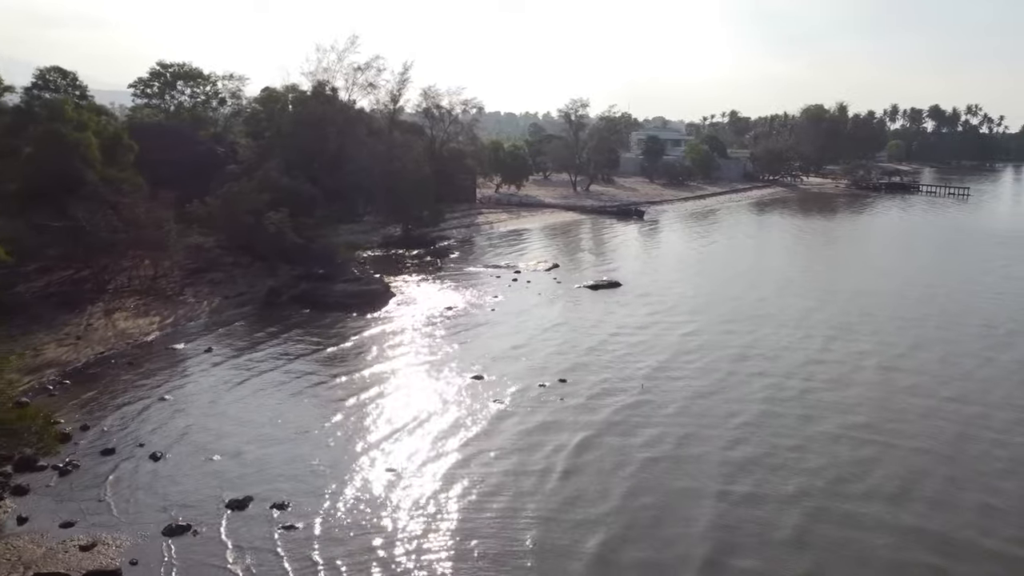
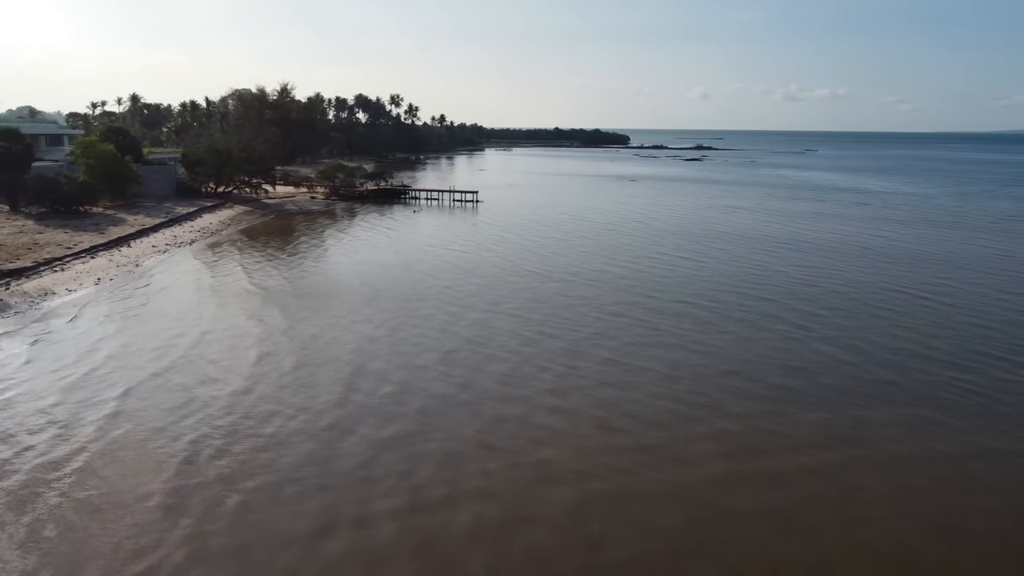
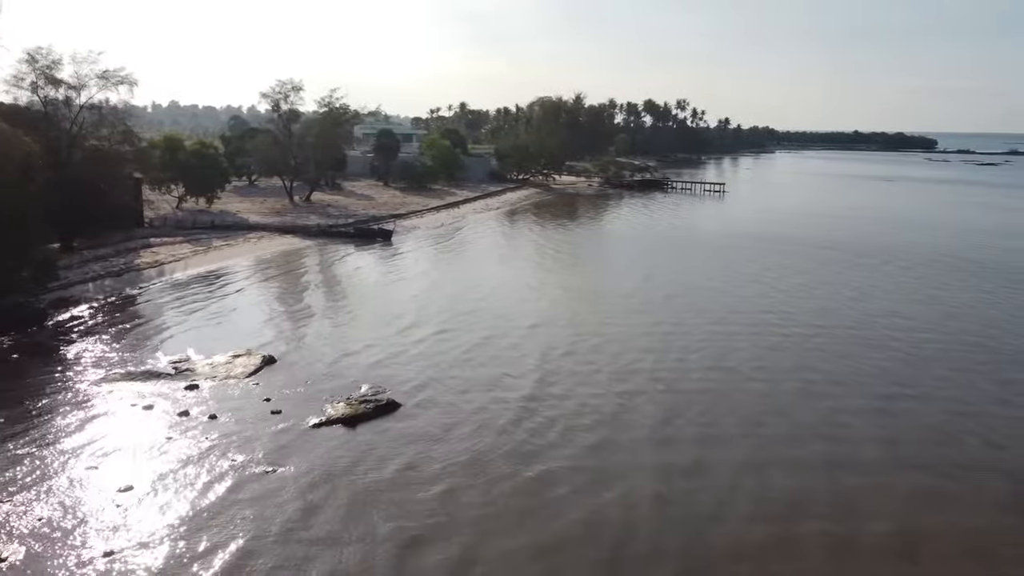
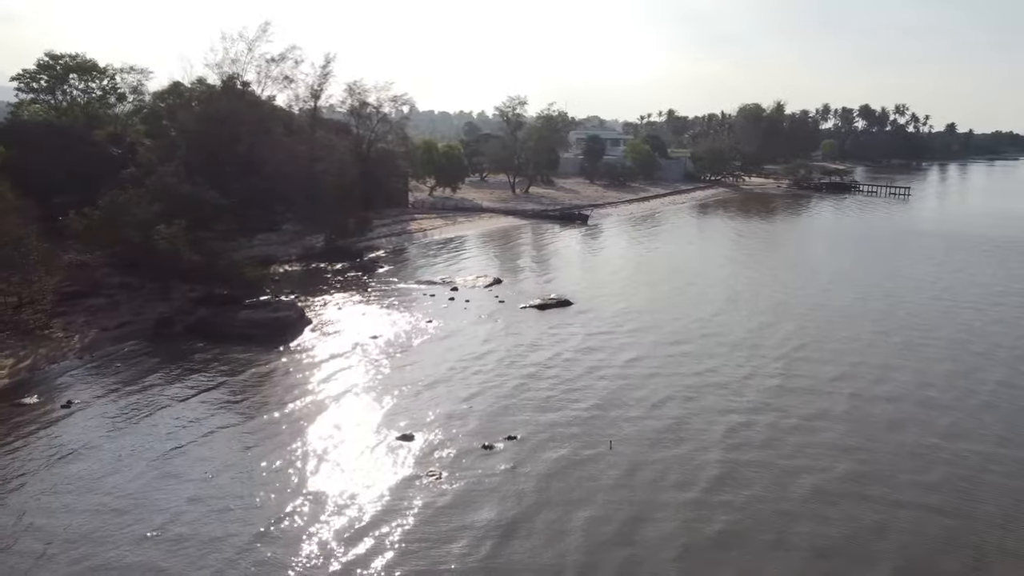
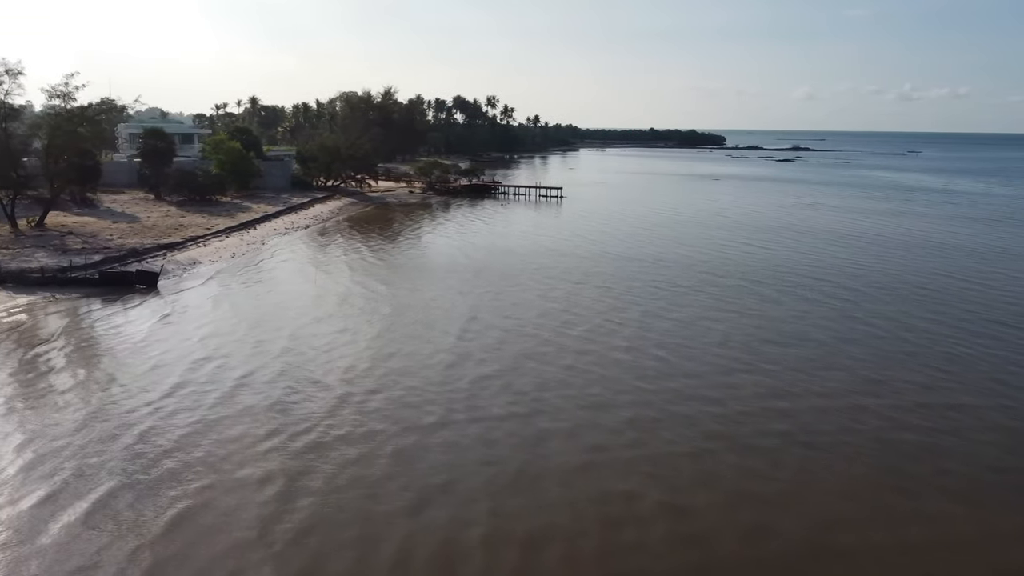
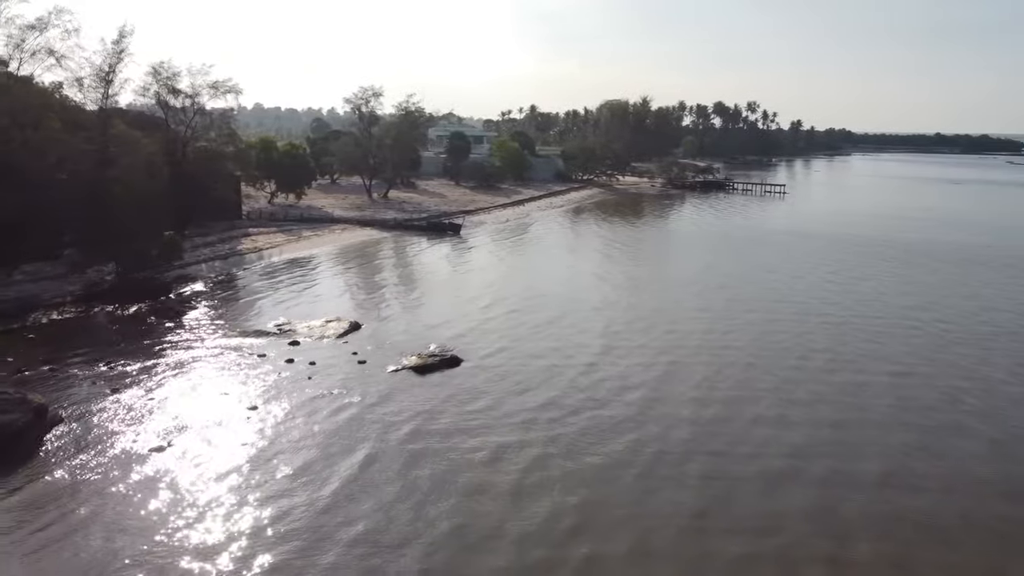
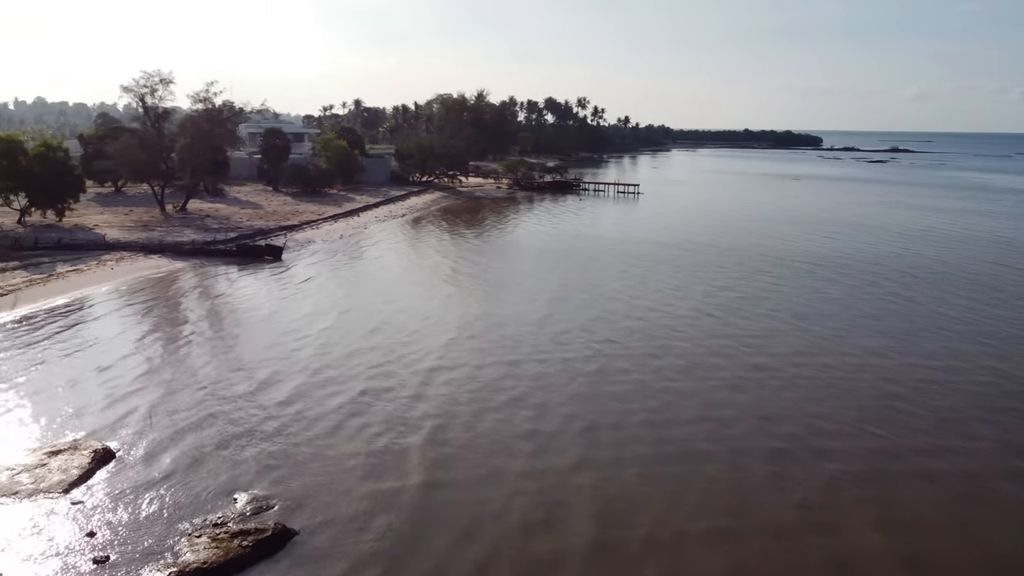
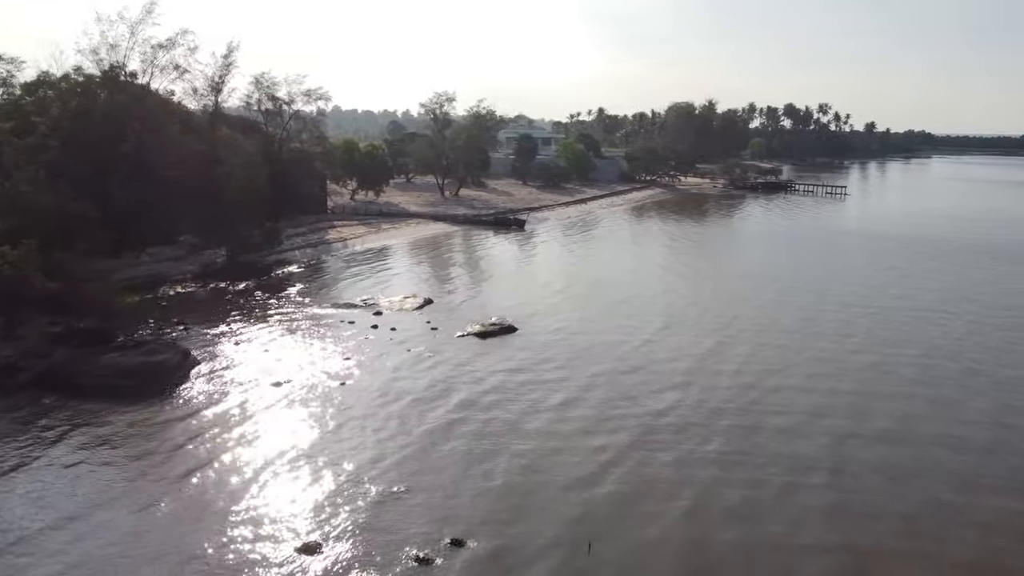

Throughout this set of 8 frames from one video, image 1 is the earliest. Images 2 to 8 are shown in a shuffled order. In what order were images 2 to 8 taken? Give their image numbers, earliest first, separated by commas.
4, 8, 6, 3, 7, 5, 2
